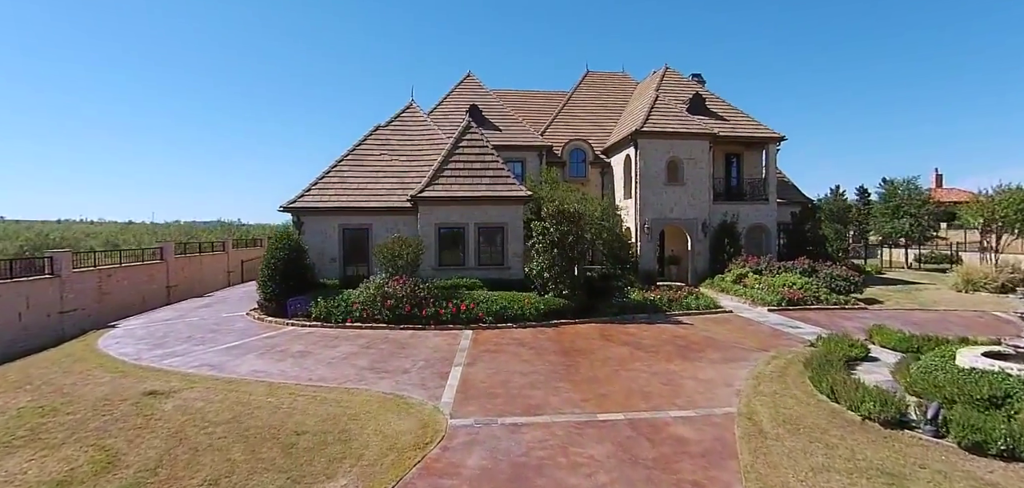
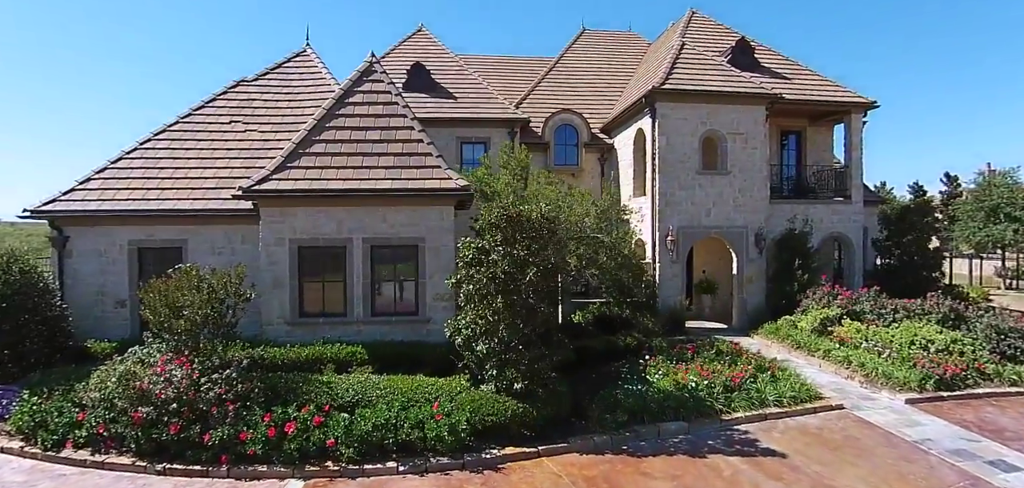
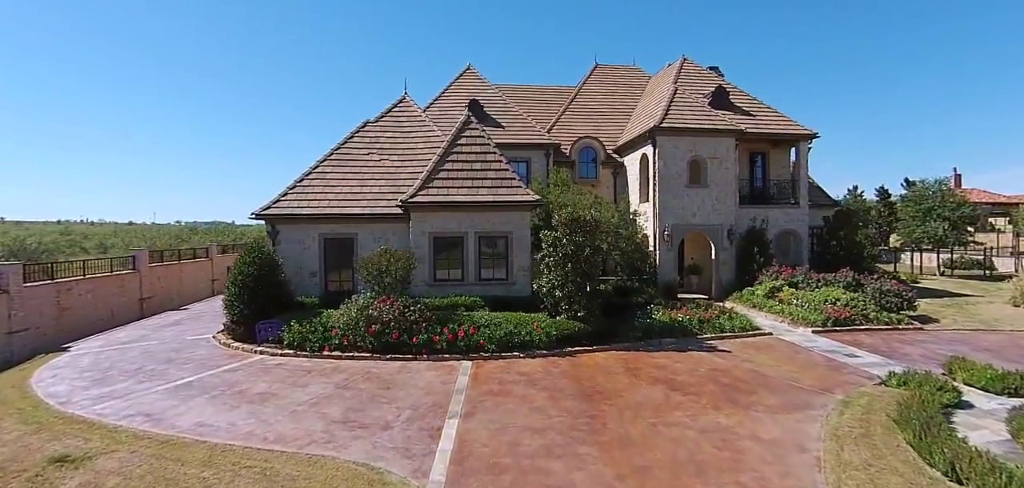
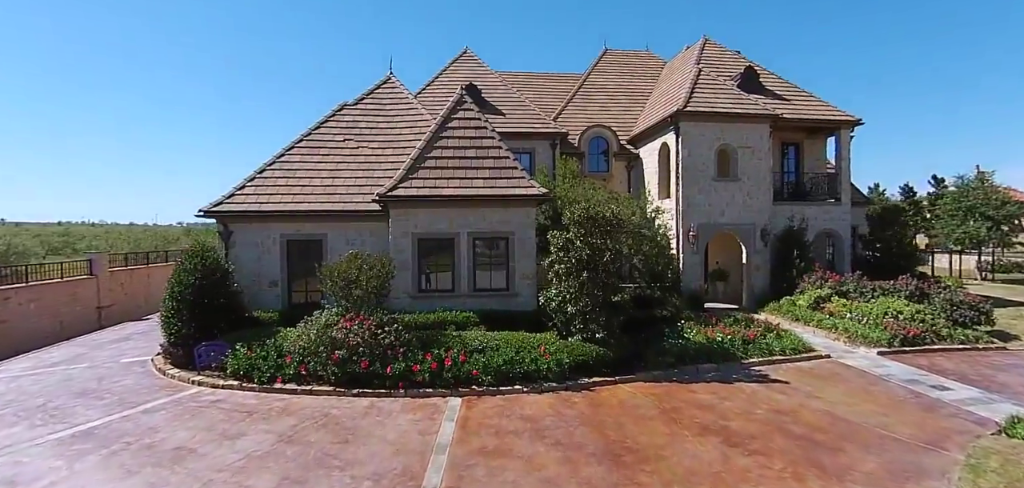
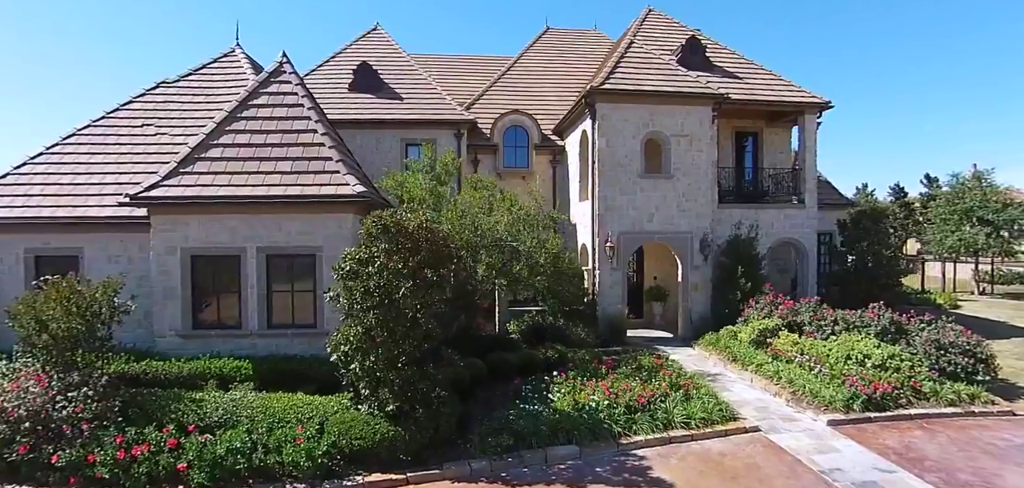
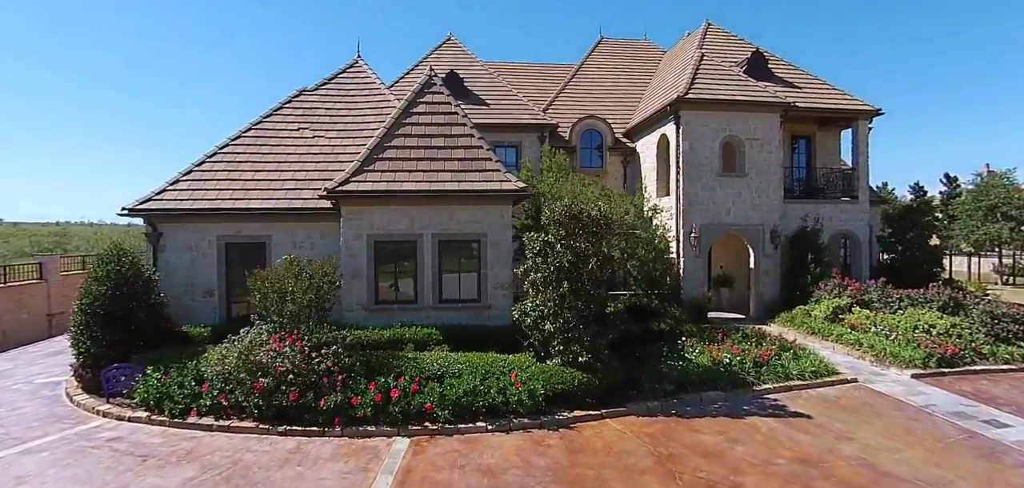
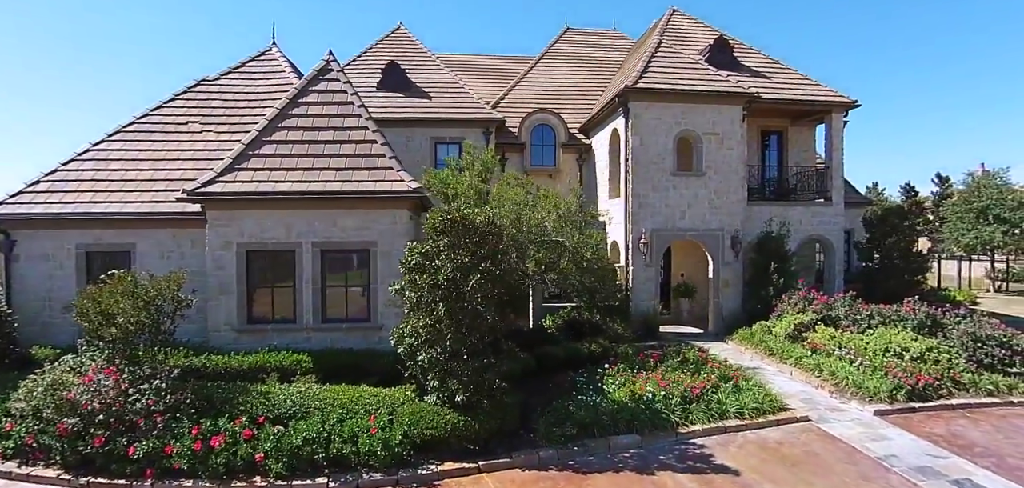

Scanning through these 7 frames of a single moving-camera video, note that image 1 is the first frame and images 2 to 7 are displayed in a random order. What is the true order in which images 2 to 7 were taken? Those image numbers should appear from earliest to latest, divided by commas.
3, 4, 6, 2, 7, 5
